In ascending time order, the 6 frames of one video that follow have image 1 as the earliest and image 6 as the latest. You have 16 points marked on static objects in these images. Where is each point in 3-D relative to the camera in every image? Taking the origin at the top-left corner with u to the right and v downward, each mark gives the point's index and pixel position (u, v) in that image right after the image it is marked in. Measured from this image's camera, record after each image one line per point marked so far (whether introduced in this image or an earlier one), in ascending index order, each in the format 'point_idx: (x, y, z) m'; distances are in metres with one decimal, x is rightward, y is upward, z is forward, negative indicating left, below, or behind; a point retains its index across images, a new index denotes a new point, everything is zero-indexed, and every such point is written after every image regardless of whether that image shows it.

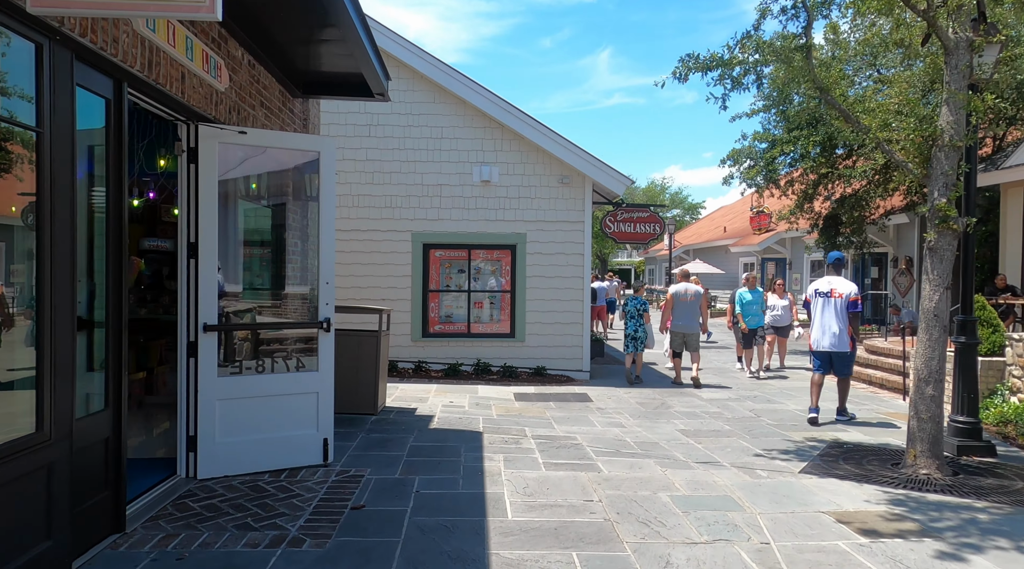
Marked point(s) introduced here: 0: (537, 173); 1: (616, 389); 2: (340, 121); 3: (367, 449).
0: (+0.4, +1.7, +11.4) m
1: (+1.4, -1.5, +10.4) m
2: (-2.5, +2.4, +11.1) m
3: (-1.1, -1.3, +5.9) m
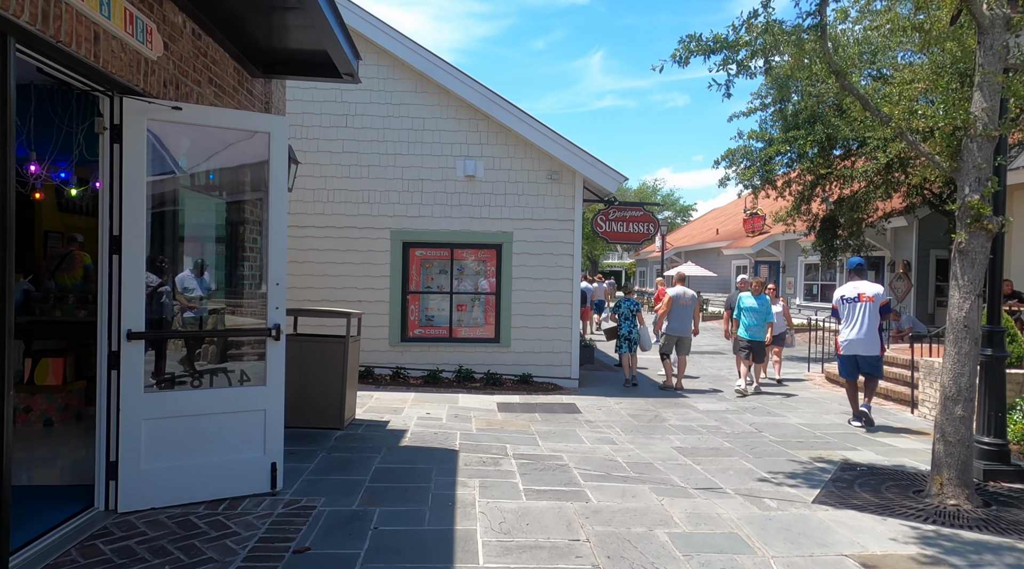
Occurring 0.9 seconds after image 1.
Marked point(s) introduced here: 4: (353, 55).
0: (+0.2, +1.6, +10.7) m
1: (+1.2, -1.5, +9.8) m
2: (-2.7, +2.4, +10.4) m
3: (-1.3, -1.3, +5.2) m
4: (-1.3, +1.9, +6.2) m
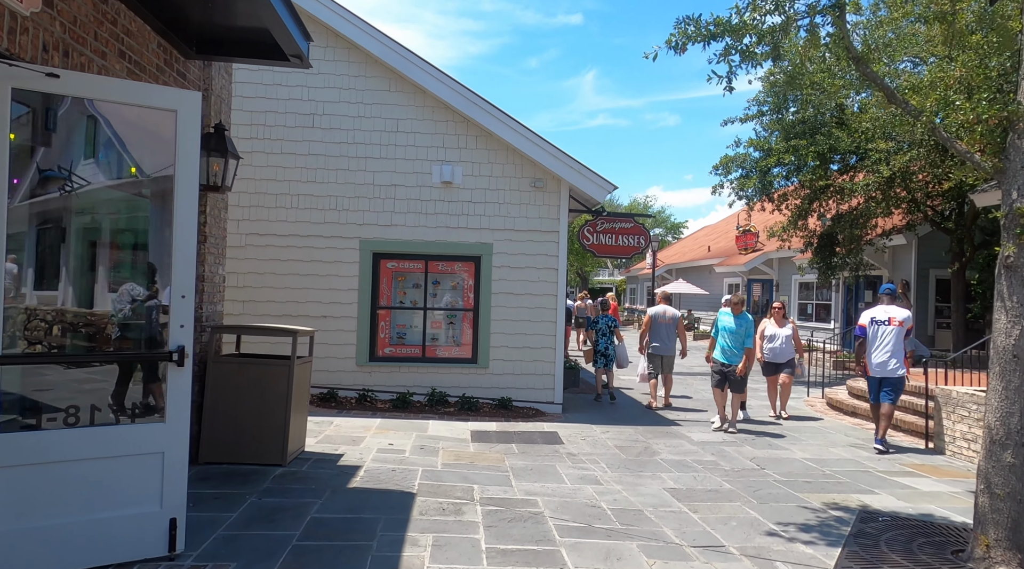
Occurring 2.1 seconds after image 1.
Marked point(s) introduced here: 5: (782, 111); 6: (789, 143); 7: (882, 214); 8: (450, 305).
0: (-0.1, +1.4, +9.9) m
1: (+0.9, -1.7, +8.9) m
2: (-3.0, +2.2, +9.6) m
3: (-1.5, -1.4, +4.3) m
4: (-1.5, +1.8, +5.4) m
5: (+5.9, +3.8, +16.6) m
6: (+5.9, +3.0, +16.2) m
7: (+7.5, +1.4, +15.4) m
8: (-0.8, -0.3, +9.9) m
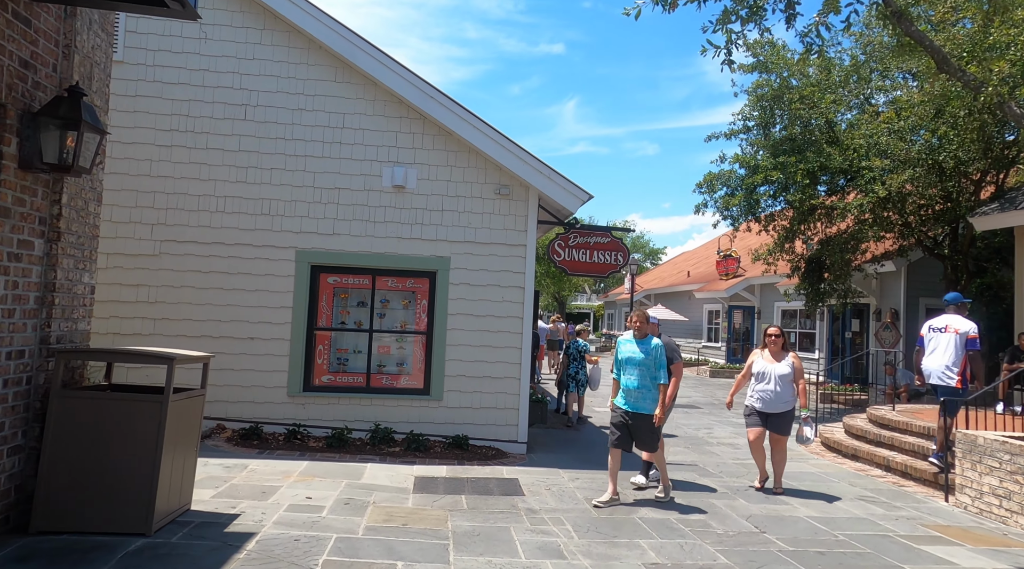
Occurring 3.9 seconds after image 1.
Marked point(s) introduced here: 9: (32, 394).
0: (-0.5, +1.2, +8.7) m
1: (+0.5, -1.9, +7.6) m
2: (-3.4, +2.1, +8.3) m
3: (-1.8, -1.4, +3.0) m
4: (-1.8, +1.7, +4.1) m
5: (+5.3, +3.2, +15.6) m
6: (+5.3, +2.5, +15.2) m
7: (+6.9, +0.9, +14.4) m
8: (-1.3, -0.5, +8.6) m
9: (-2.8, -0.6, +4.4) m
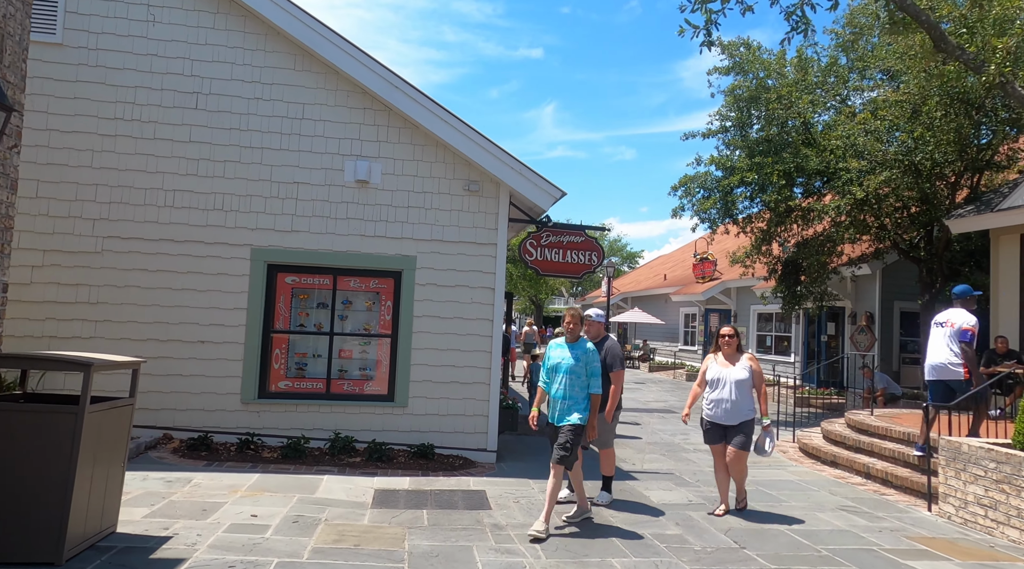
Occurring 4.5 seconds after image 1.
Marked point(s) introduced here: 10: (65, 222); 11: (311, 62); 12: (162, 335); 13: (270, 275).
0: (-0.9, +1.2, +8.3) m
1: (+0.2, -1.9, +7.2) m
2: (-3.7, +2.1, +7.8) m
3: (-2.0, -1.4, +2.5) m
4: (-2.0, +1.7, +3.7) m
5: (+4.7, +3.2, +15.4) m
6: (+4.8, +2.5, +15.0) m
7: (+6.3, +0.8, +14.2) m
8: (-1.6, -0.5, +8.1) m
9: (-3.0, -0.6, +3.9) m
10: (-4.5, +0.6, +7.6) m
11: (-2.2, +2.4, +8.1) m
12: (-3.6, -0.5, +7.7) m
13: (-2.6, +0.1, +8.0) m
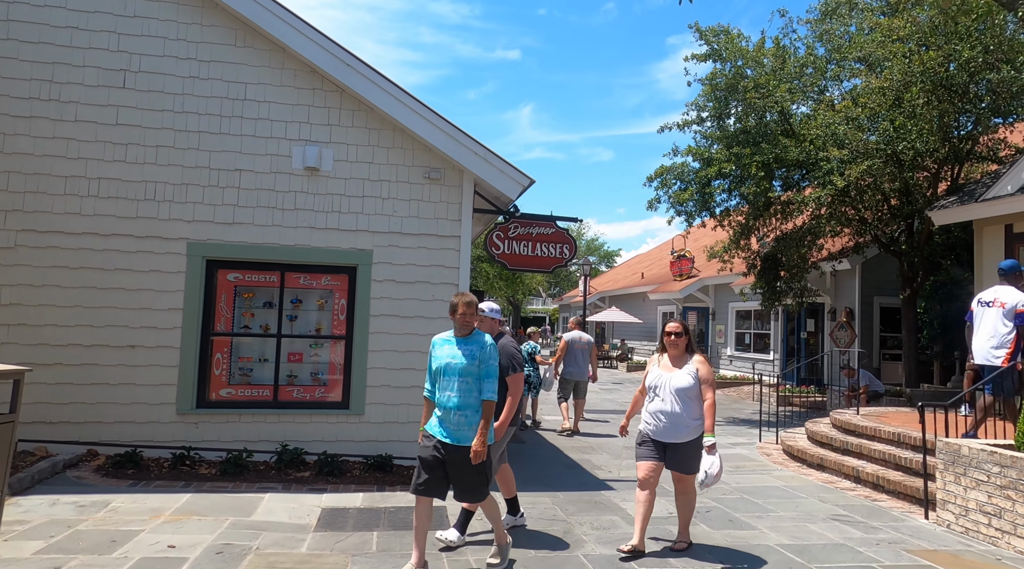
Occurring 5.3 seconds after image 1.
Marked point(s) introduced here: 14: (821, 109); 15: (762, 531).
0: (-1.2, +1.2, +7.6) m
1: (-0.2, -1.9, +6.6) m
2: (-4.1, +2.1, +7.1) m
3: (-2.2, -1.4, +1.8) m
4: (-2.3, +1.8, +3.0) m
5: (+4.1, +3.3, +14.8) m
6: (+4.2, +2.5, +14.5) m
7: (+5.8, +0.9, +13.7) m
8: (-2.0, -0.5, +7.4) m
9: (-3.2, -0.6, +3.2) m
10: (-4.8, +0.6, +6.8) m
11: (-2.5, +2.4, +7.4) m
12: (-3.9, -0.5, +7.0) m
13: (-2.9, +0.1, +7.2) m
14: (+5.6, +3.2, +13.7) m
15: (+2.1, -2.0, +6.2) m
